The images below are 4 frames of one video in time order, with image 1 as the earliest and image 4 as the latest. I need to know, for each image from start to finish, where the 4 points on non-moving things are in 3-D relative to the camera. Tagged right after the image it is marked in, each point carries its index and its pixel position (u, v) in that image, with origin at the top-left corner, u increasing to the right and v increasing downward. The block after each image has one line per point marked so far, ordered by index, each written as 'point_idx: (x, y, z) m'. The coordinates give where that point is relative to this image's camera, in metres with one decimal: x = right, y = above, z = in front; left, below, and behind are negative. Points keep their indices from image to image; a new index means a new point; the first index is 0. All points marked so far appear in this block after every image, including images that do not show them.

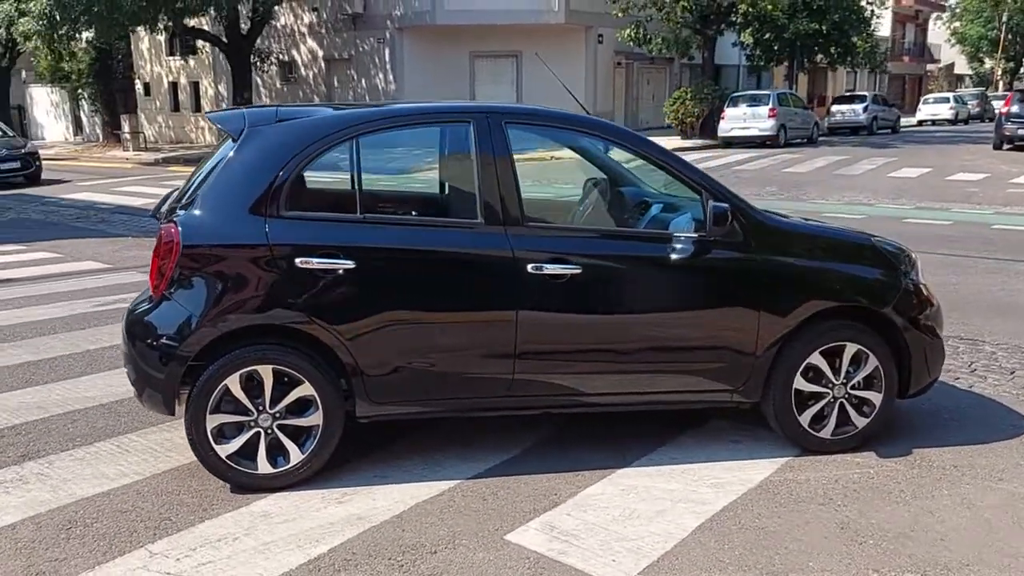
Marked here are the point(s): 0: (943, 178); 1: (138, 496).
0: (+9.4, +2.4, +19.4) m
1: (-1.7, -0.9, +4.0) m
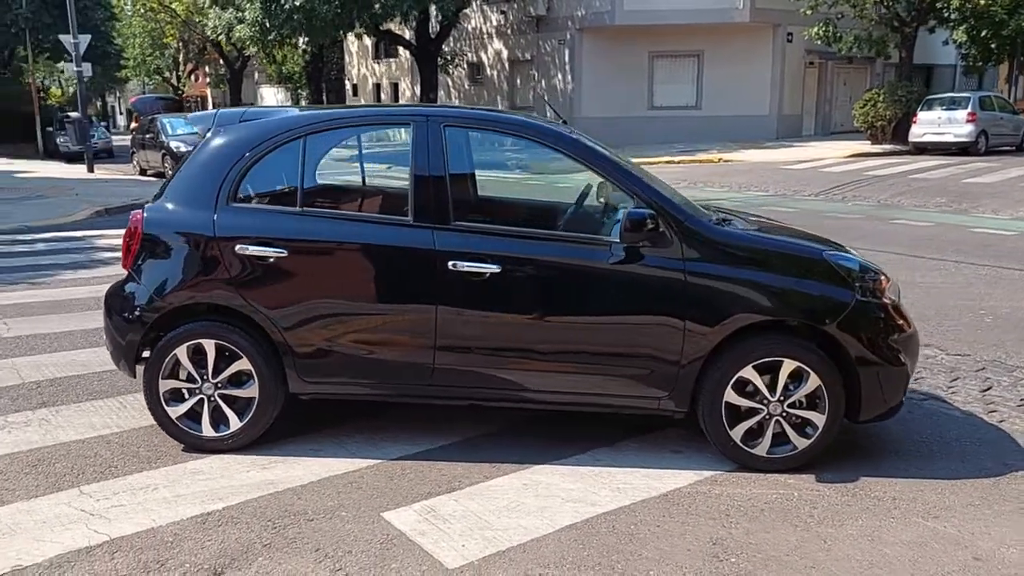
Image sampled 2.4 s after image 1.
0: (+12.4, +1.8, +17.0) m
1: (-2.1, -0.8, +4.6) m
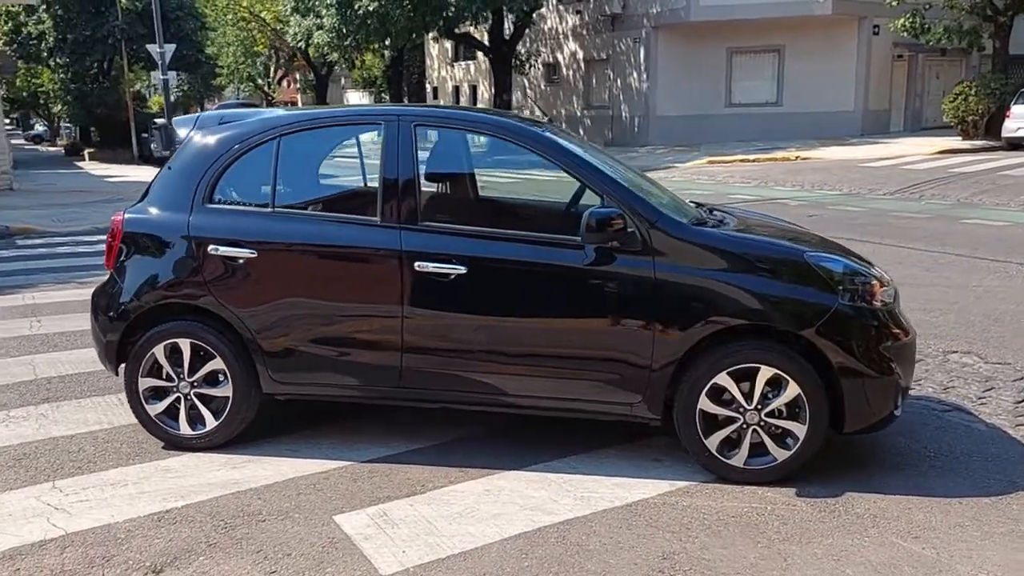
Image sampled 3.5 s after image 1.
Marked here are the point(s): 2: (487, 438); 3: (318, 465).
0: (+13.4, +1.8, +15.7) m
1: (-2.2, -0.8, +4.7) m
2: (-0.1, -0.8, +4.7) m
3: (-1.0, -0.9, +4.5) m
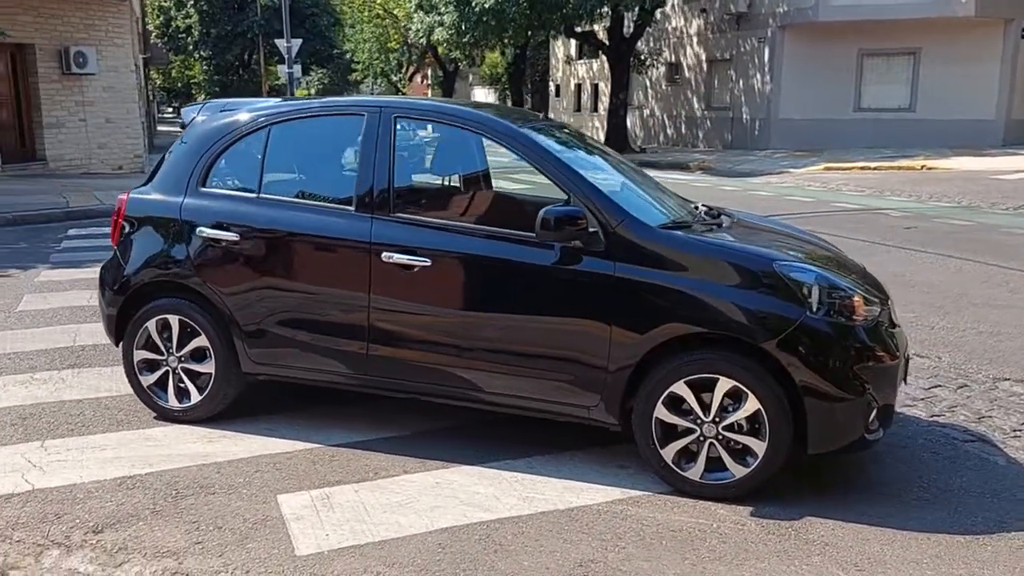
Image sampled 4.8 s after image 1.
0: (+14.8, +1.1, +13.6) m
1: (-2.4, -0.7, +5.0) m
2: (-0.3, -0.8, +4.7) m
3: (-1.2, -0.8, +4.6) m
